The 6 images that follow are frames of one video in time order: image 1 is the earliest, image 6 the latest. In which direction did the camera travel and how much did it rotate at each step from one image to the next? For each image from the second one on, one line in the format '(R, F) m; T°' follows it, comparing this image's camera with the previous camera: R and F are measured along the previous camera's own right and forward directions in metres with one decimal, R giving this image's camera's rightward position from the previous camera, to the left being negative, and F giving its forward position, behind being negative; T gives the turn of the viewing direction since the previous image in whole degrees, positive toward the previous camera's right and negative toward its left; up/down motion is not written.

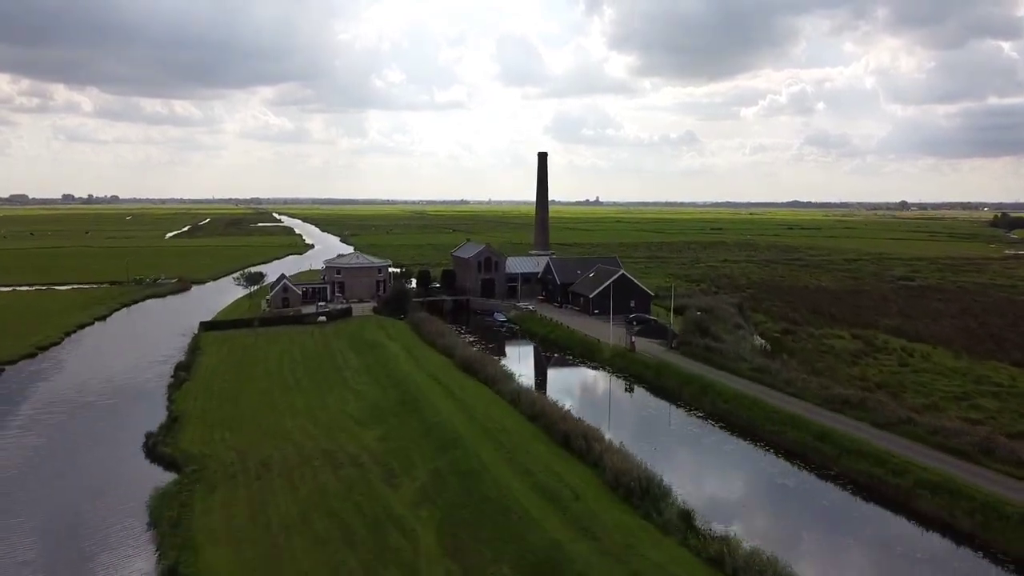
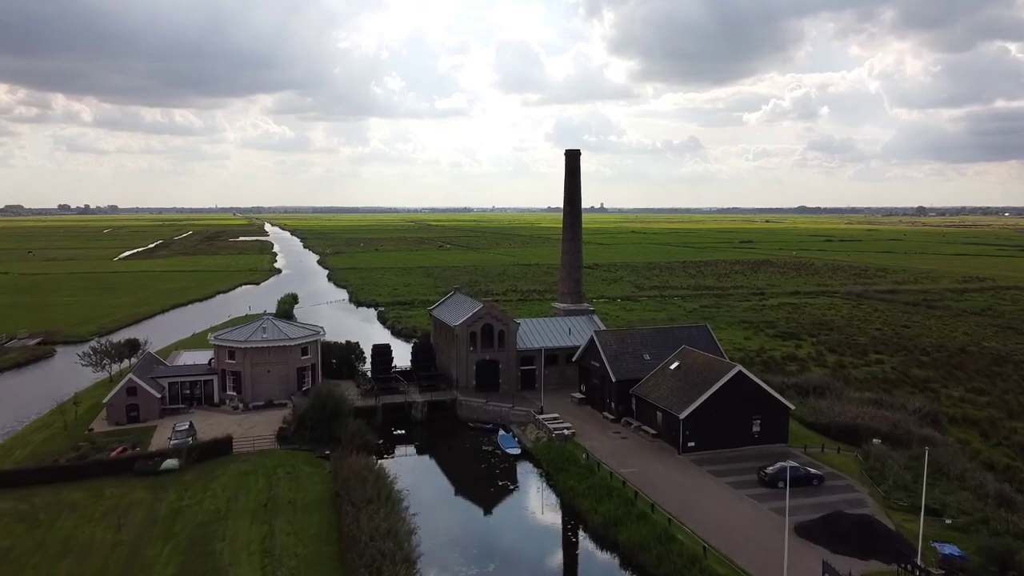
(-0.7, +26.5) m; 0°
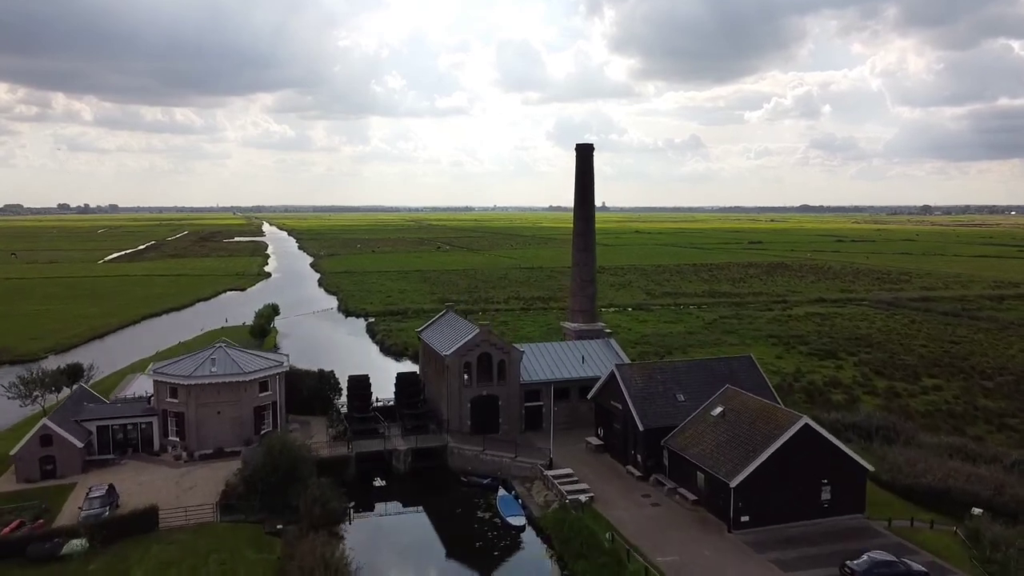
(-0.1, +6.6) m; 0°
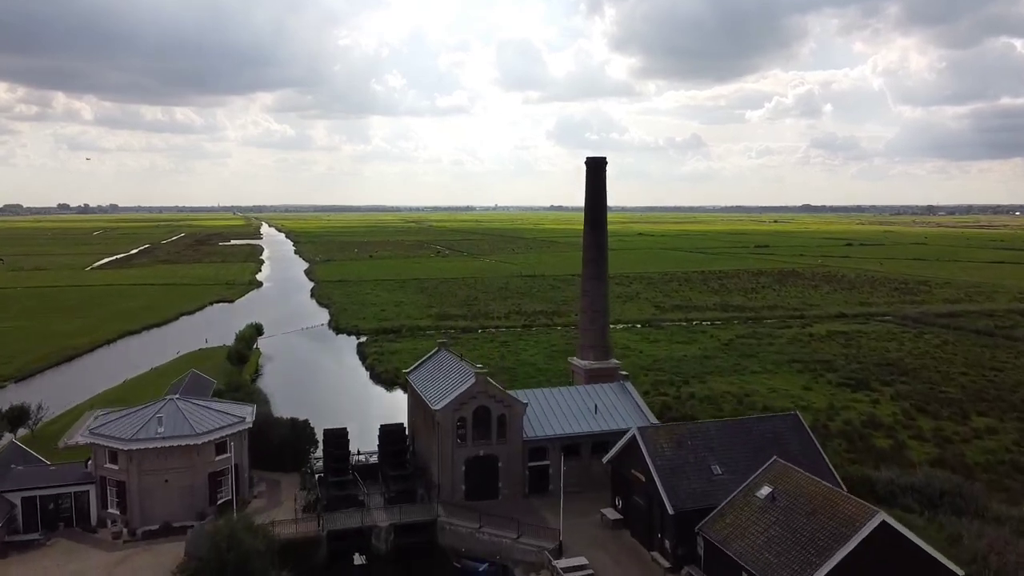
(0.0, +4.8) m; 0°
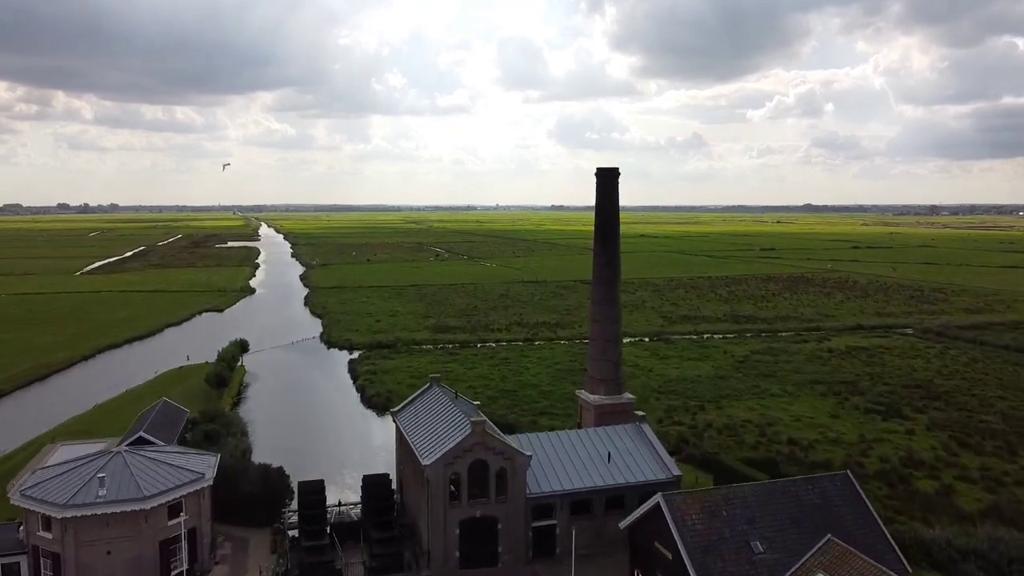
(0.0, +3.8) m; 0°
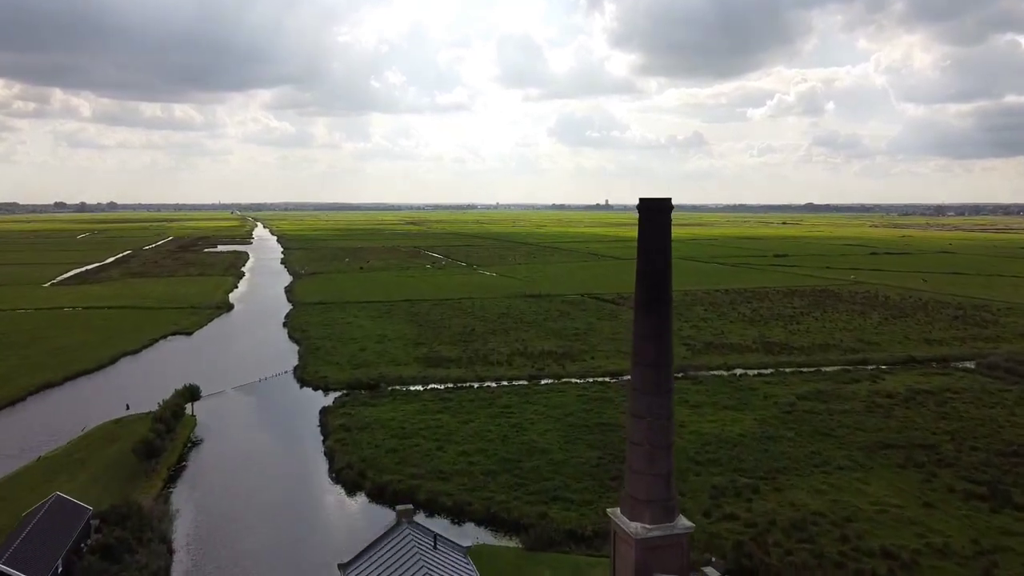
(-0.2, +9.8) m; 0°
